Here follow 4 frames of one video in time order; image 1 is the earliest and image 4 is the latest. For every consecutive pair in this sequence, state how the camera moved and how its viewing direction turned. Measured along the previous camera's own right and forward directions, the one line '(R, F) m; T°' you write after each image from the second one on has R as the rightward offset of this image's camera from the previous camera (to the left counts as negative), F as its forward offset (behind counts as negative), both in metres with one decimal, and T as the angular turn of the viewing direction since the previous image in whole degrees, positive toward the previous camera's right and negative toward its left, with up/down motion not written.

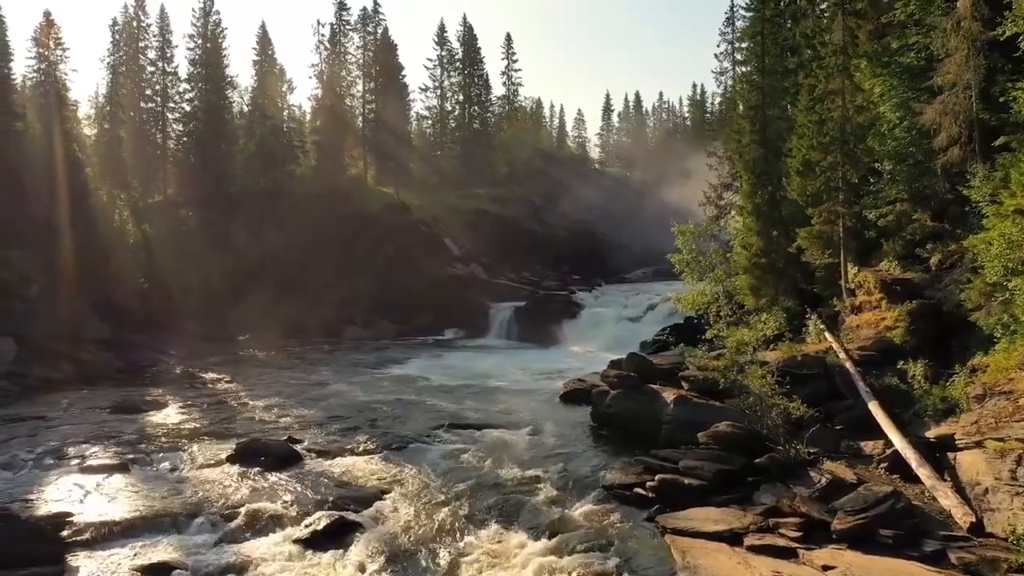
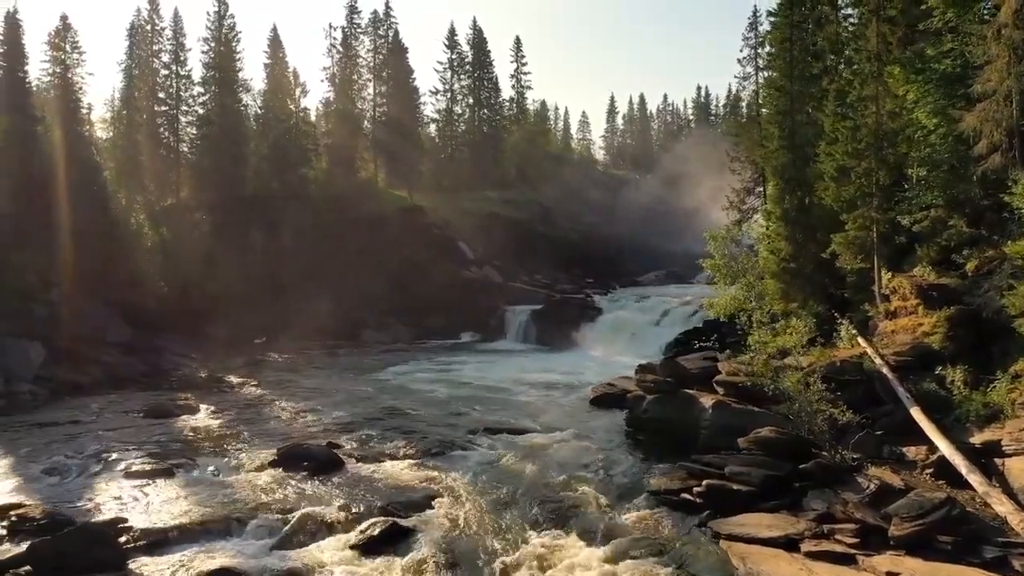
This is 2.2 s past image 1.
(-1.2, -0.1) m; 0°
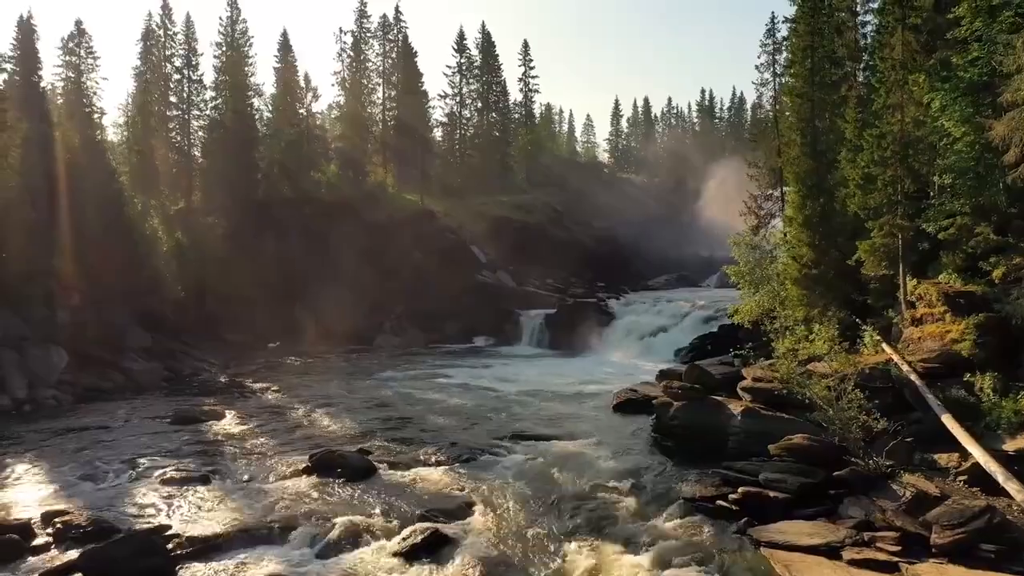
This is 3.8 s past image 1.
(-0.9, -0.1) m; 0°
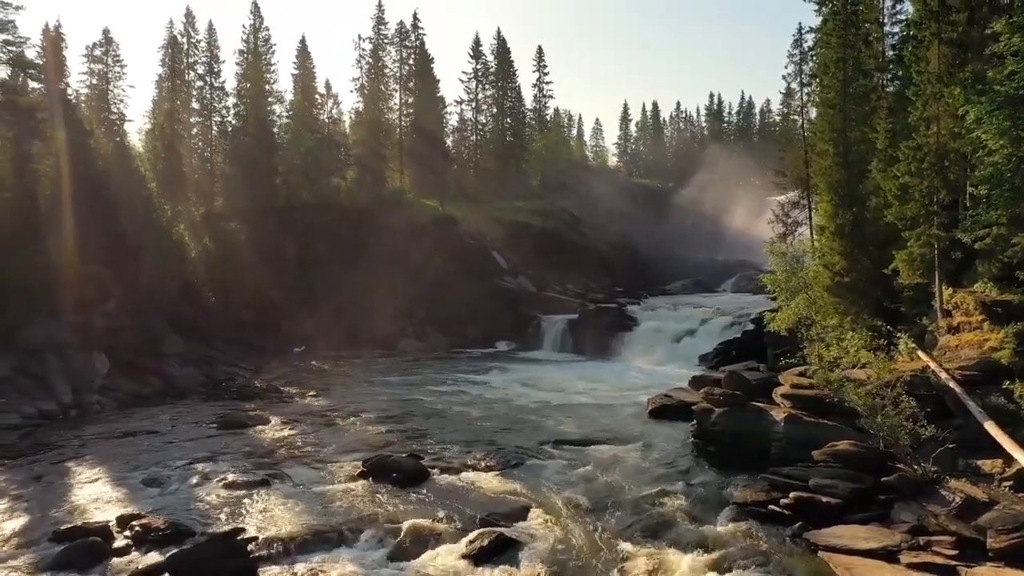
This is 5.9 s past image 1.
(-1.4, -0.5) m; 0°
